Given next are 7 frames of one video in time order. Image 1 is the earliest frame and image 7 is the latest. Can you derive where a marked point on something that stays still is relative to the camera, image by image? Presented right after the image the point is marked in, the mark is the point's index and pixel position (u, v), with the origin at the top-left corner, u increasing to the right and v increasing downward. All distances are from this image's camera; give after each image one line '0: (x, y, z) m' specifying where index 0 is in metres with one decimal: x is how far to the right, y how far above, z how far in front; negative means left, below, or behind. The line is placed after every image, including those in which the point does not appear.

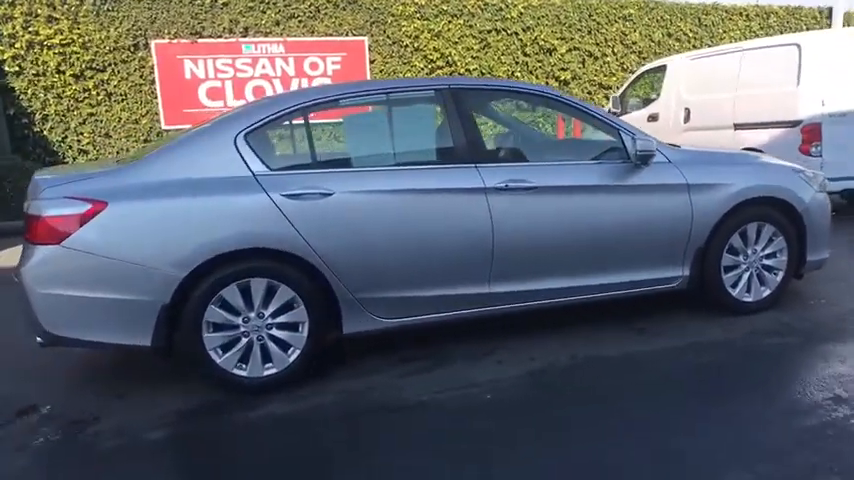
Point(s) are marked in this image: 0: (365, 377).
0: (-0.4, -0.8, +4.0) m
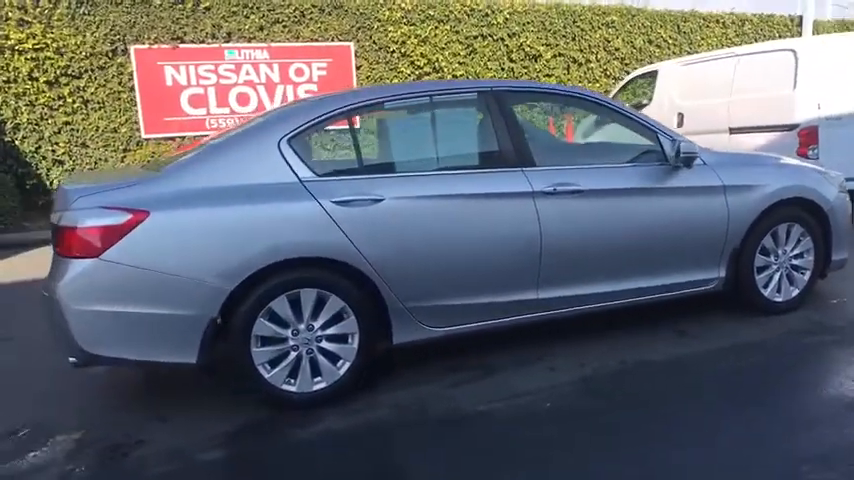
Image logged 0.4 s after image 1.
0: (-0.1, -0.9, +3.8) m
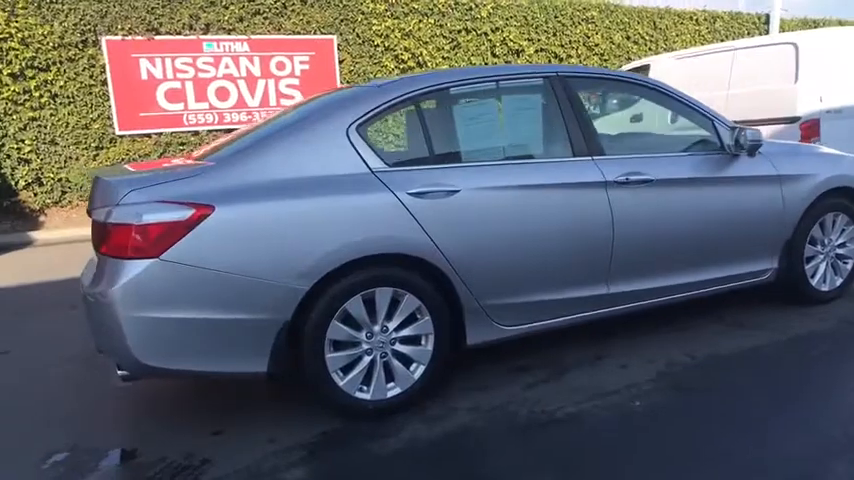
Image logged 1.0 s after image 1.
0: (+0.3, -0.8, +3.6) m
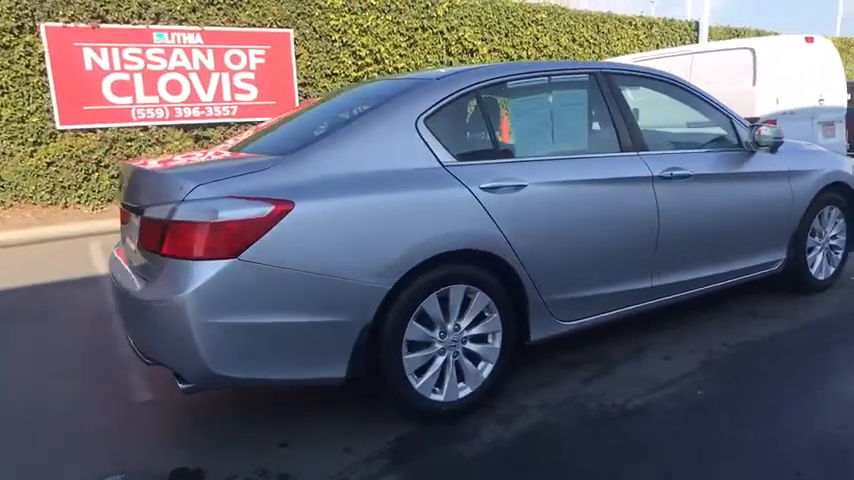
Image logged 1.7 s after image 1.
0: (+0.7, -0.8, +3.6) m
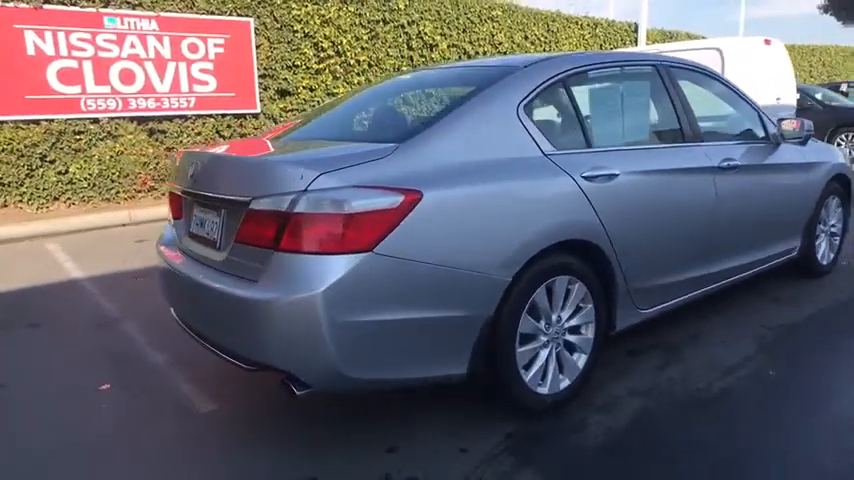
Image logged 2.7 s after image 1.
0: (+1.1, -0.8, +3.6) m
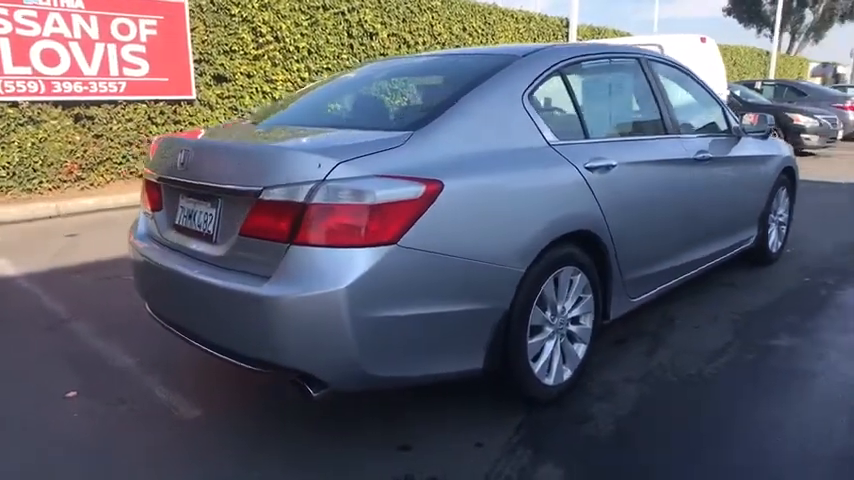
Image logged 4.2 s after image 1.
0: (+1.1, -0.7, +3.7) m
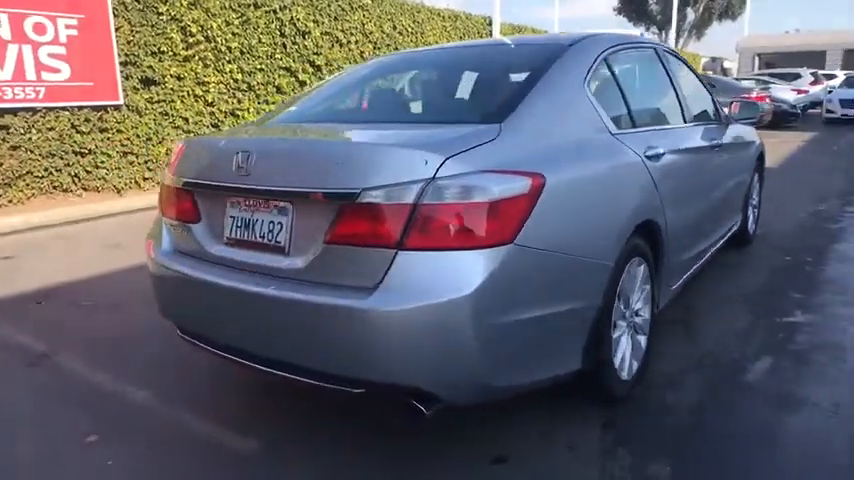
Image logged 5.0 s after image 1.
0: (+1.3, -0.6, +3.7) m
